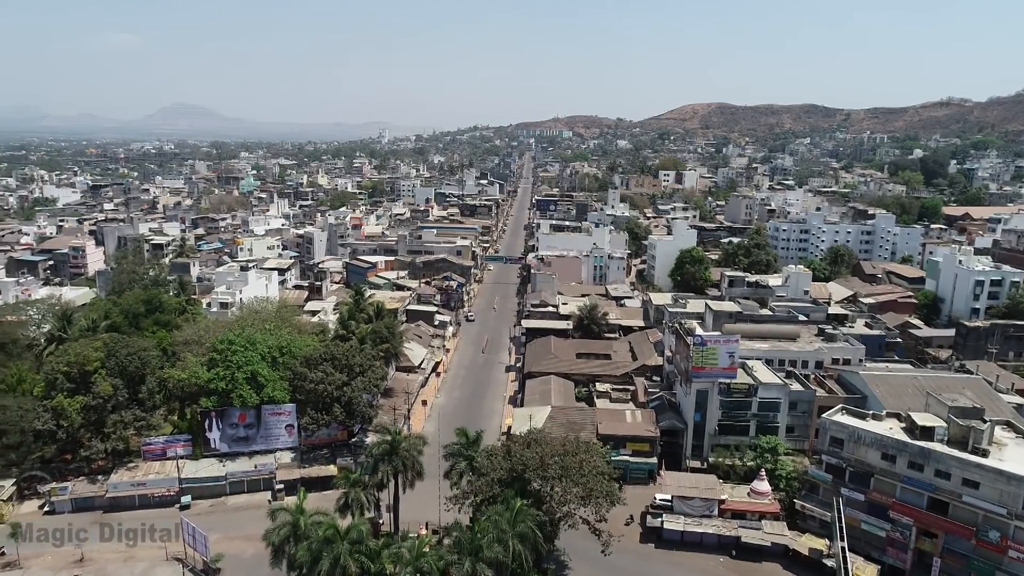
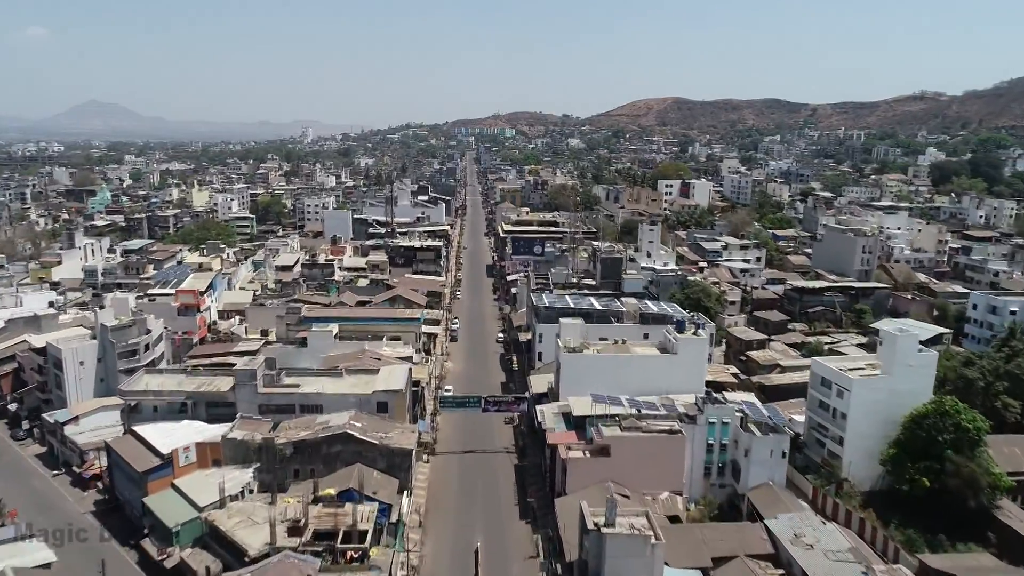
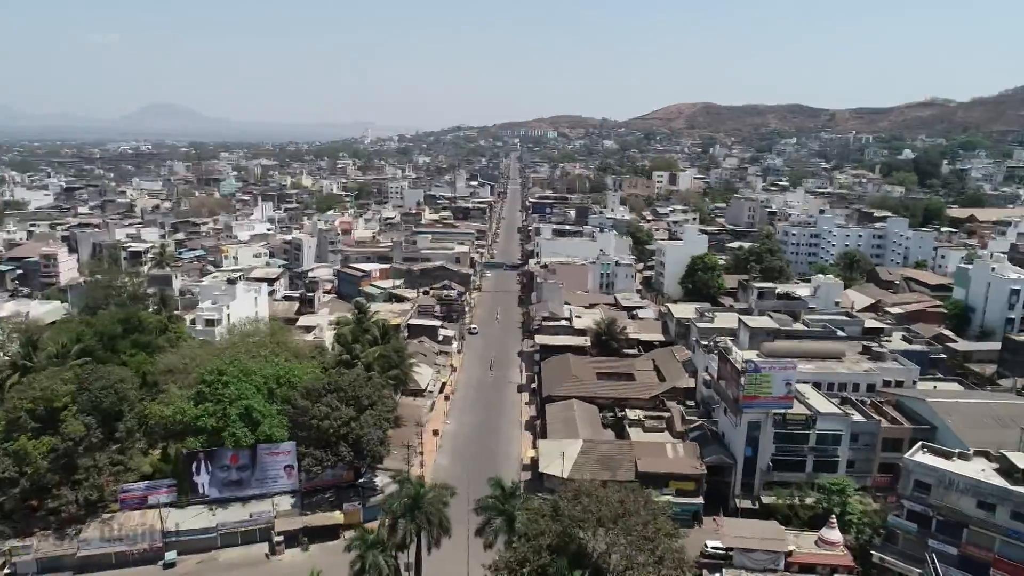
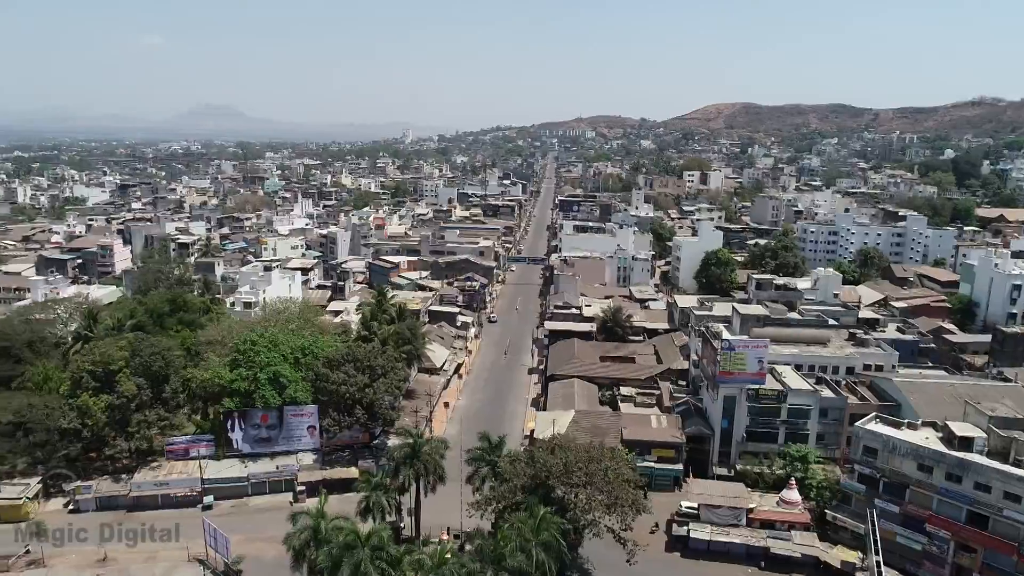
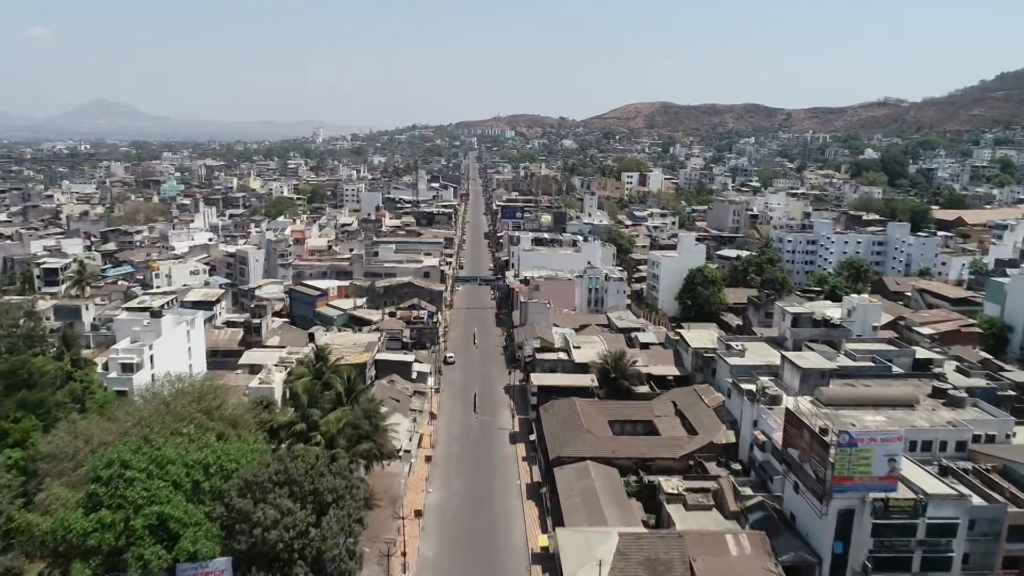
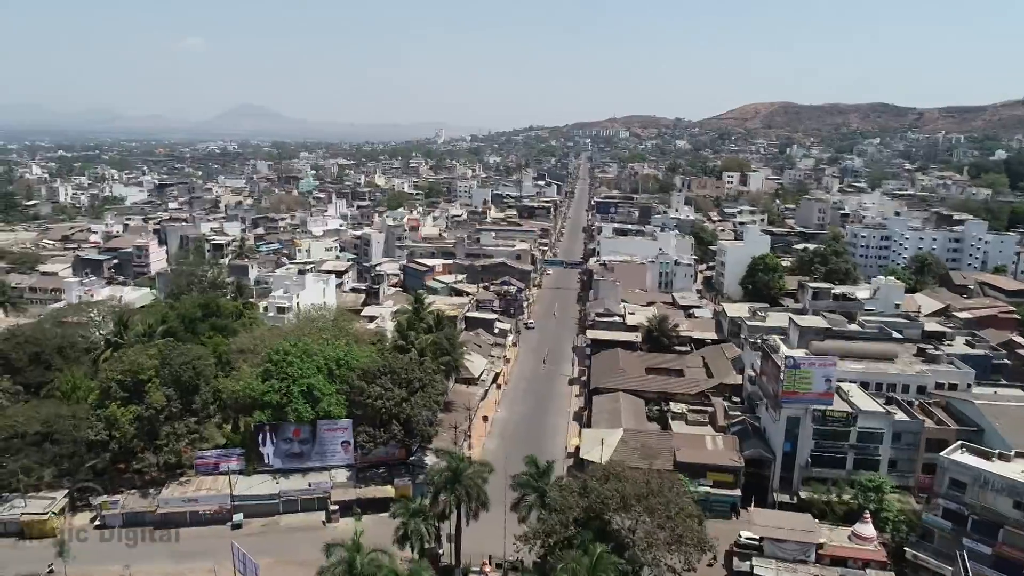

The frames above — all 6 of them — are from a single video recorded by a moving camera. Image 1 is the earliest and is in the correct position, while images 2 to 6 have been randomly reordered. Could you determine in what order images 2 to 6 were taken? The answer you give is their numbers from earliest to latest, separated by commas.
4, 6, 3, 5, 2
